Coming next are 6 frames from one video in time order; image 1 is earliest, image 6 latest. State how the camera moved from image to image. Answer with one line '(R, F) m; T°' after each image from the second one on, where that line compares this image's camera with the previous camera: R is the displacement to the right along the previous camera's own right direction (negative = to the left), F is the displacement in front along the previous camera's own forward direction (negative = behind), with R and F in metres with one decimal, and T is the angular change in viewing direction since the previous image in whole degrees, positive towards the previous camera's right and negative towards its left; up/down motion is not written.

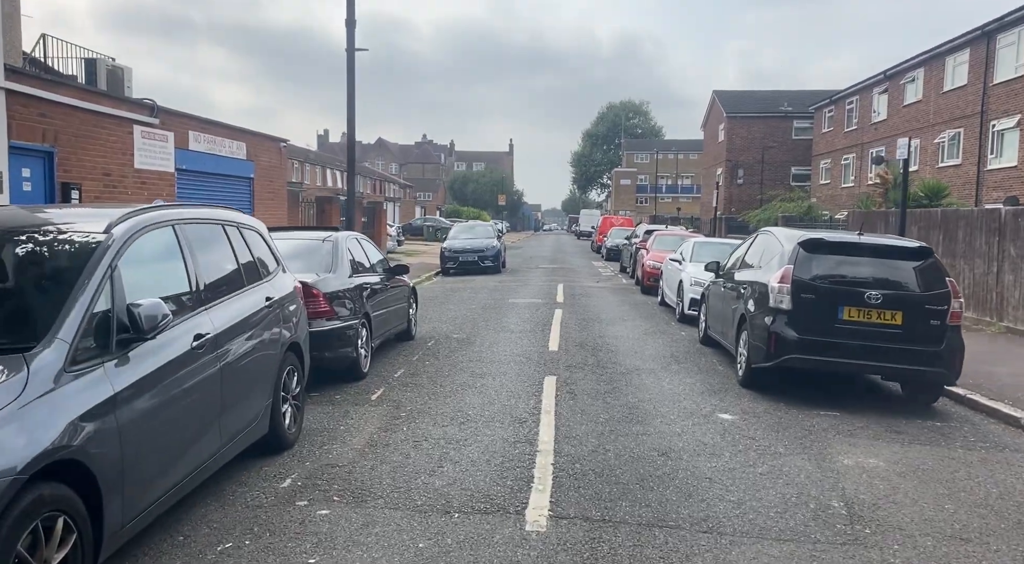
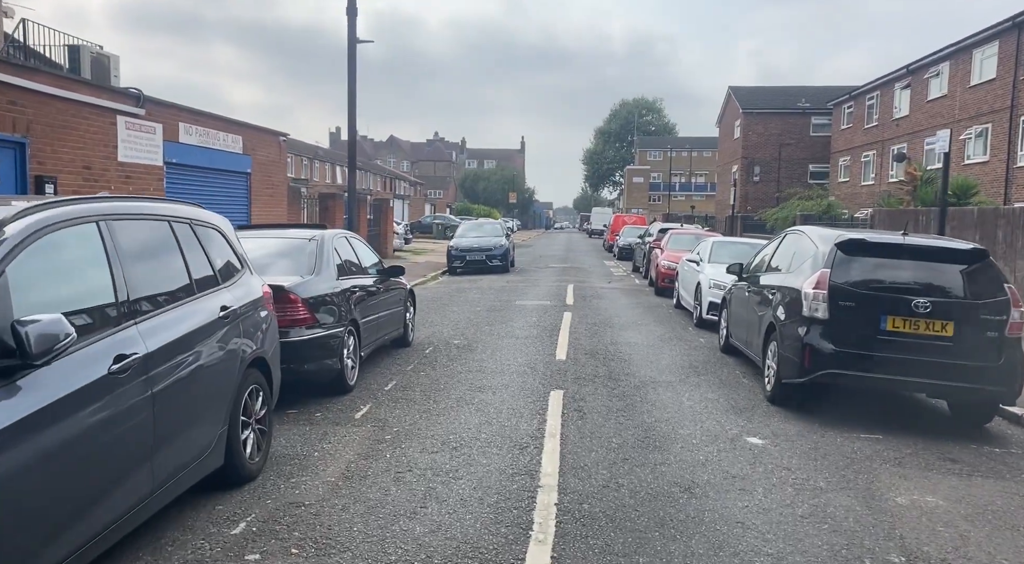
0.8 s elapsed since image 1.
(+0.1, +0.8) m; -1°
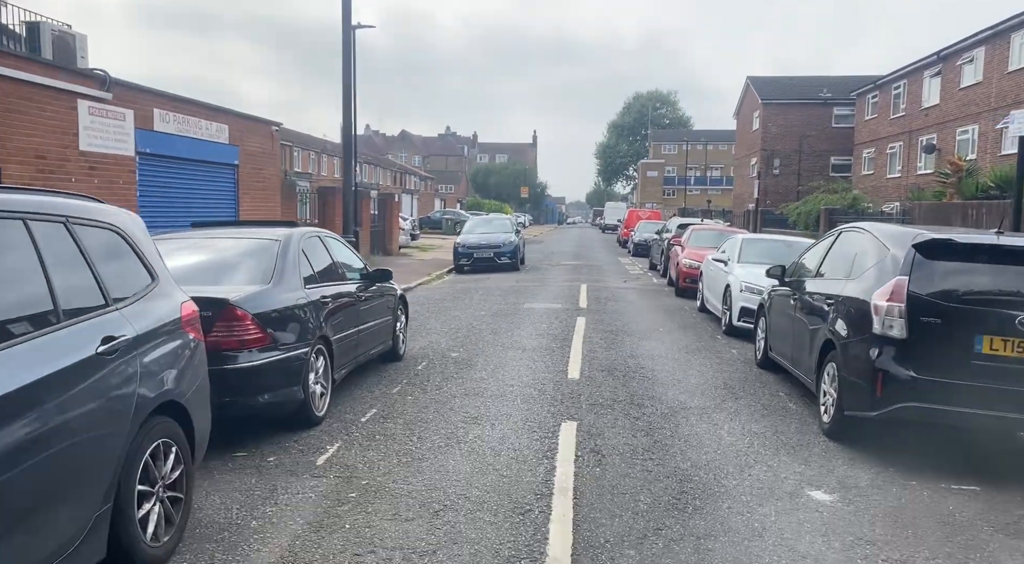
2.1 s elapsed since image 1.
(+0.1, +1.3) m; -1°
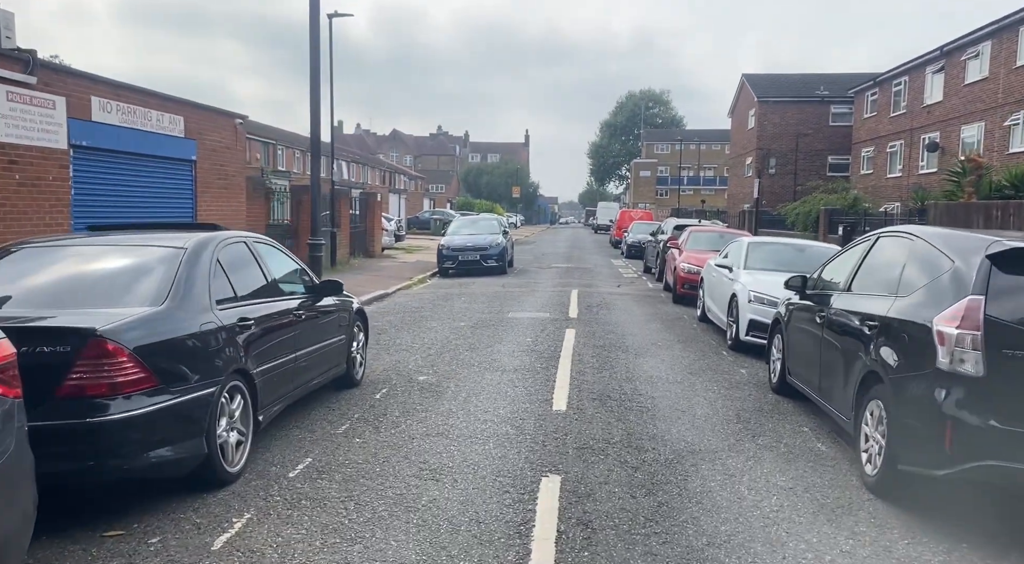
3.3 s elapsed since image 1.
(+0.2, +1.3) m; +1°
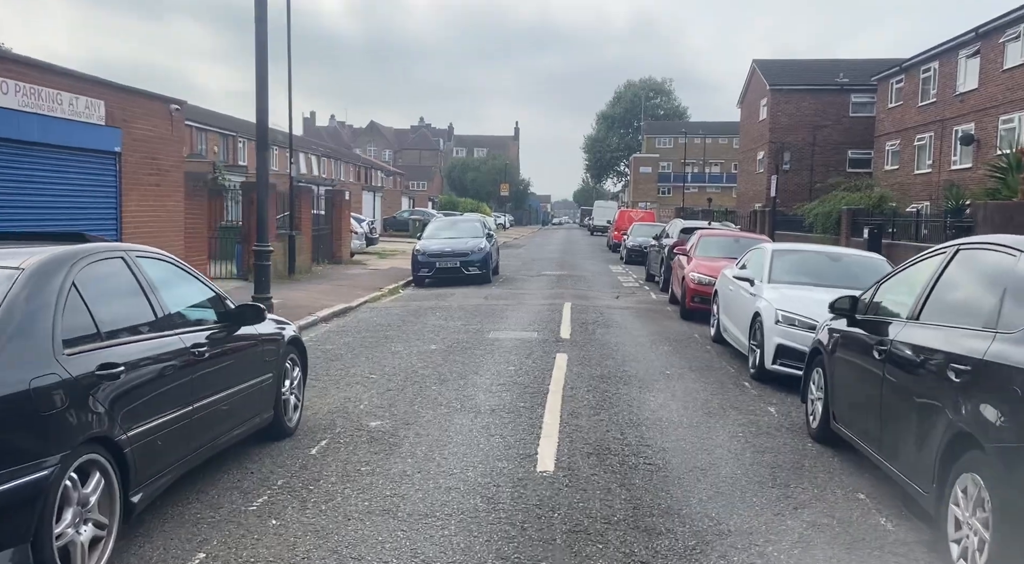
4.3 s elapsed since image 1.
(+0.2, +1.5) m; 0°
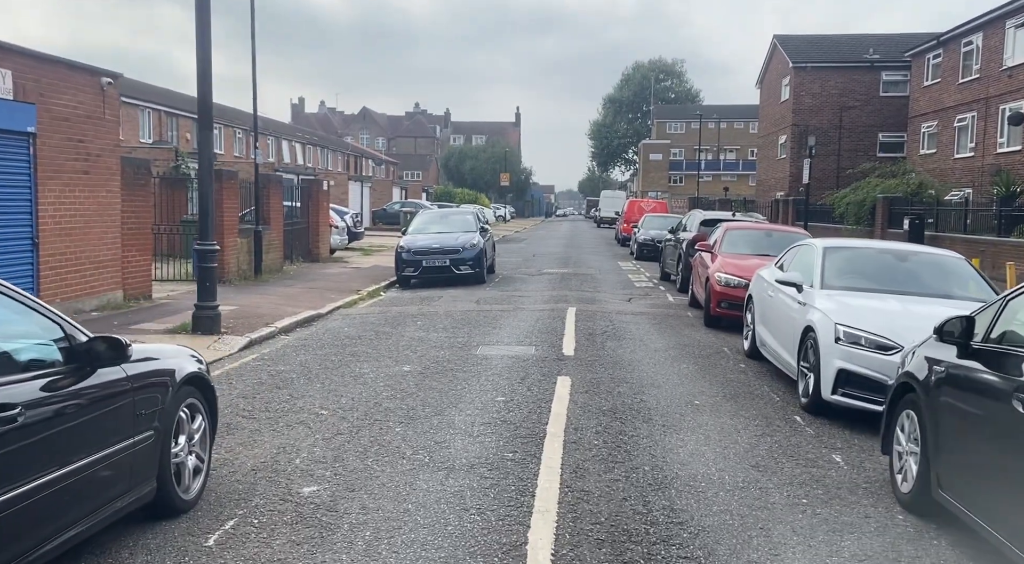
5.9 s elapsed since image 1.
(+0.1, +1.6) m; 0°
